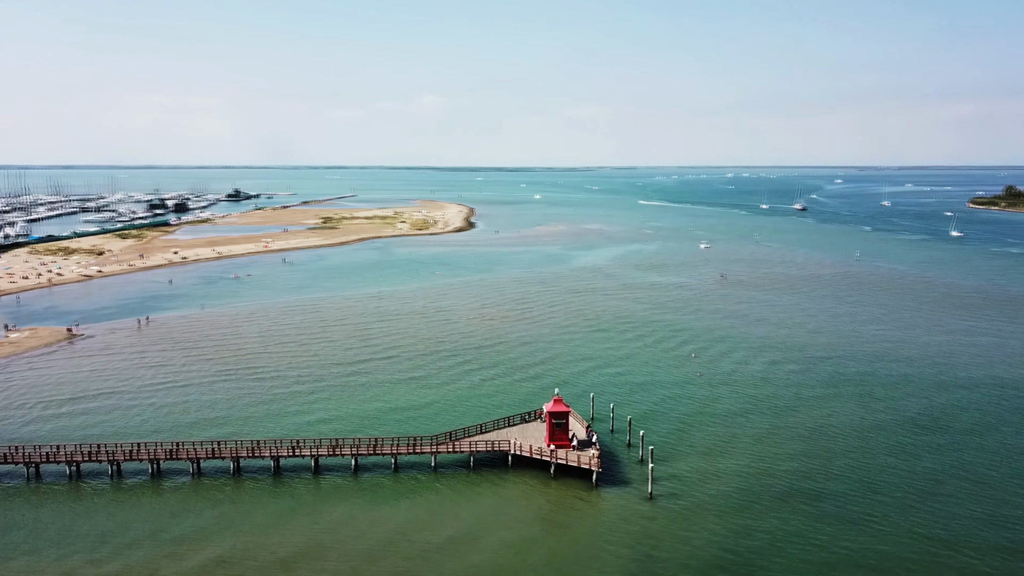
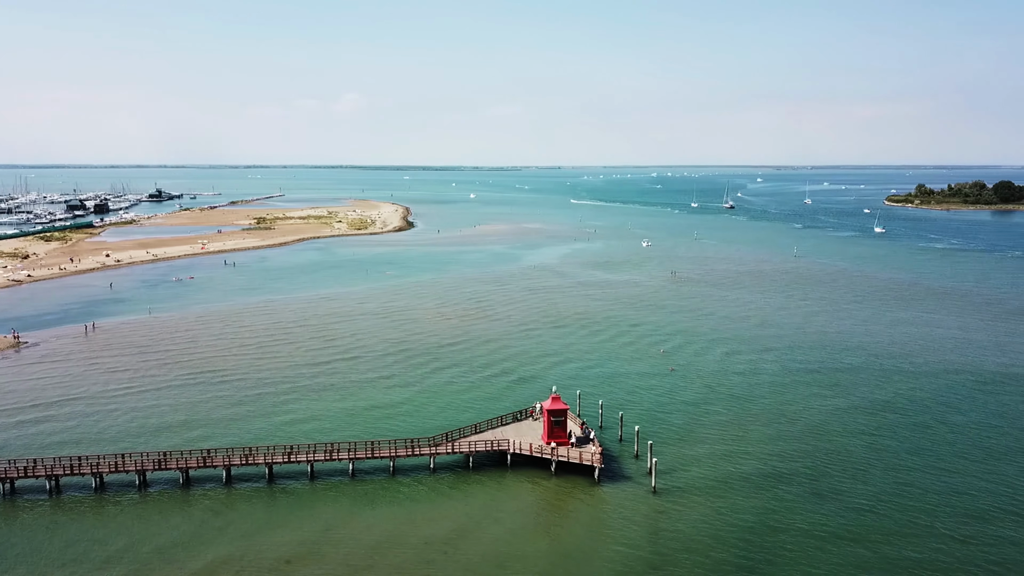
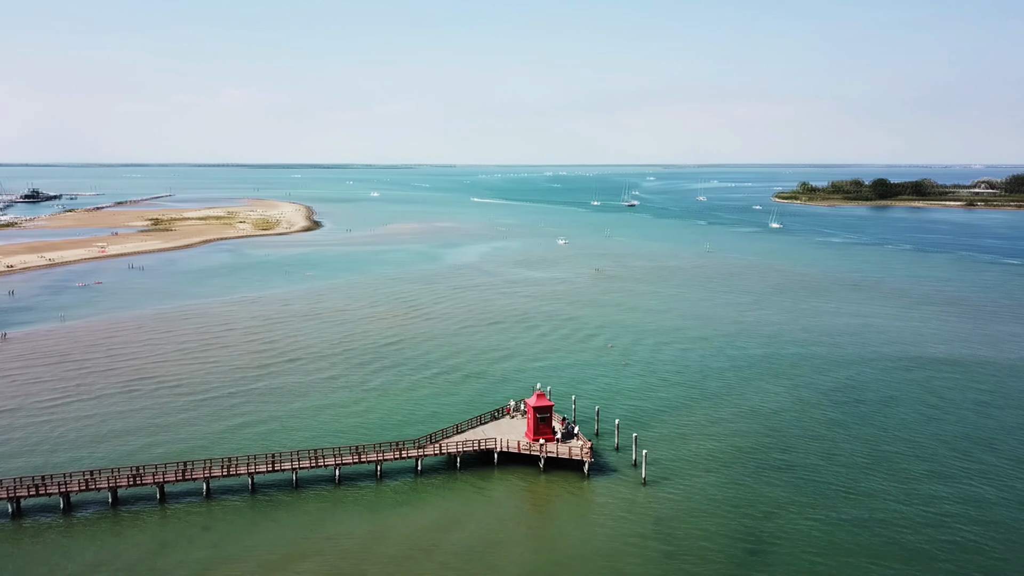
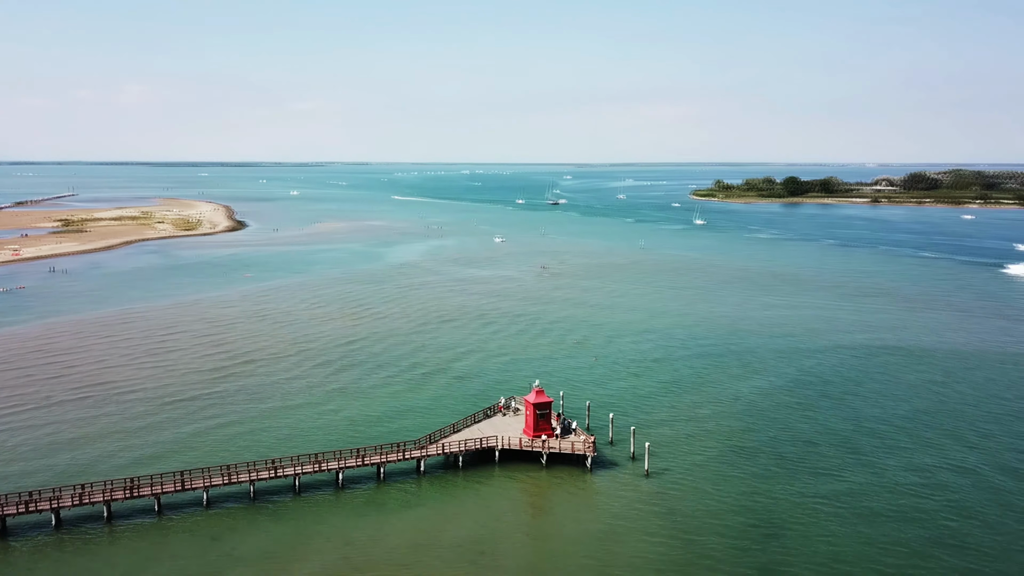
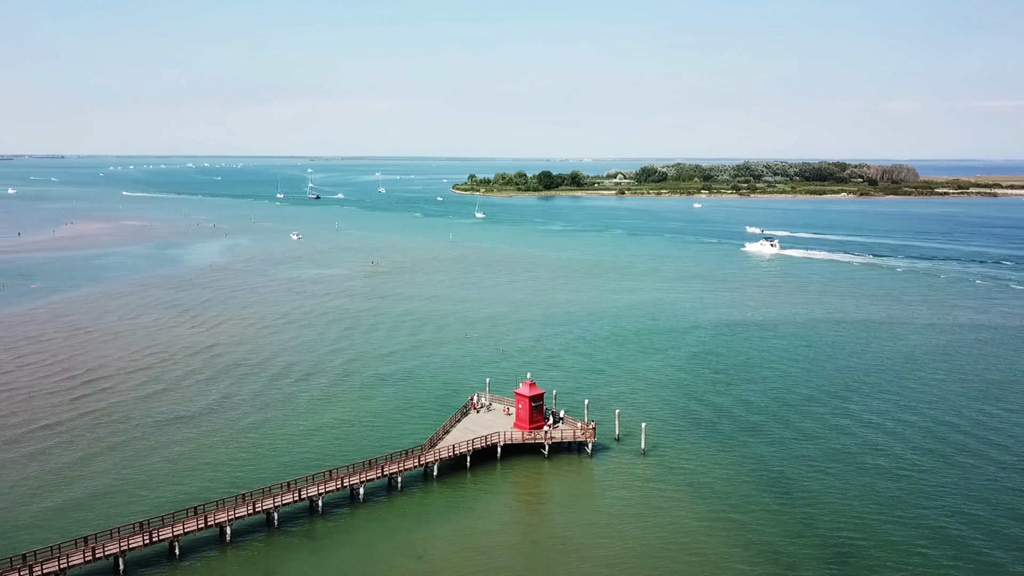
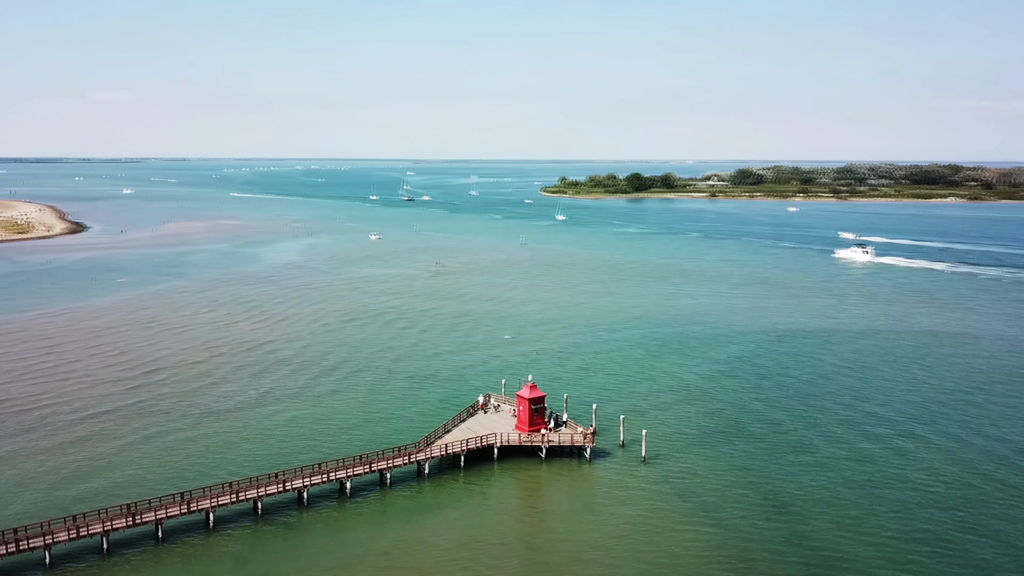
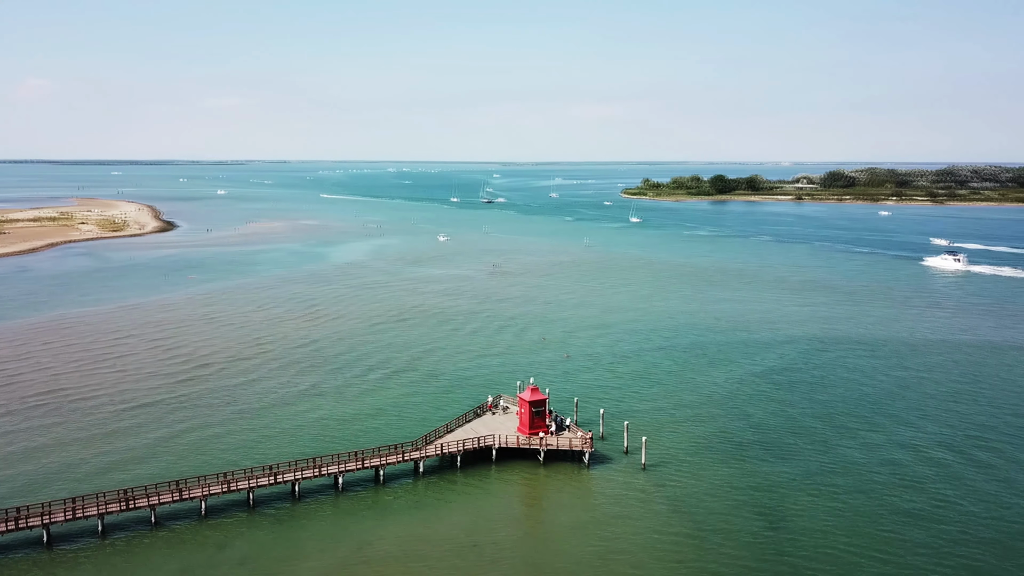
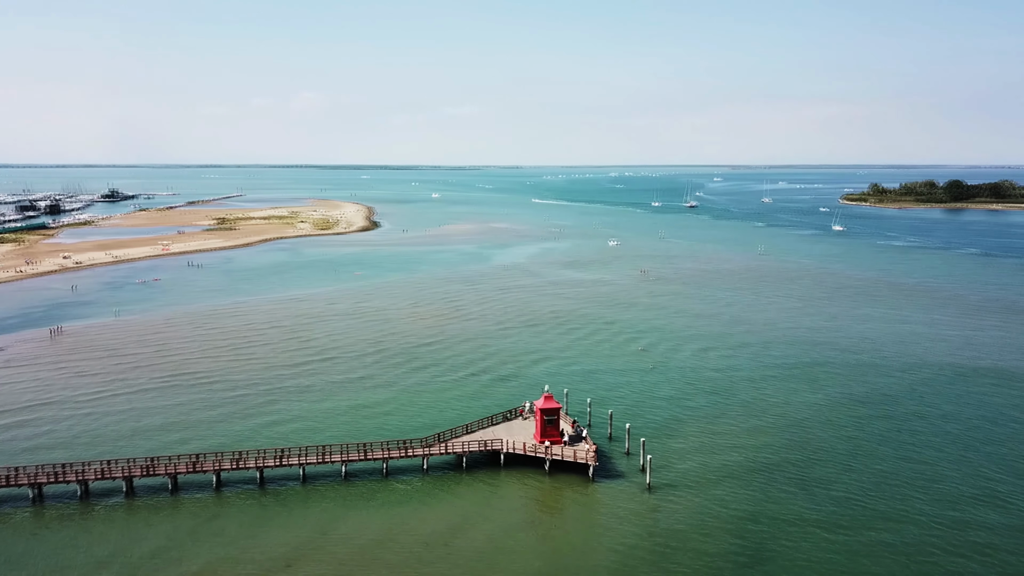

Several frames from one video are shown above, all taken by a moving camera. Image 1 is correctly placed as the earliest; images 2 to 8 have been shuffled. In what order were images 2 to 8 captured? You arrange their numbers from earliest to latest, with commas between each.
2, 8, 3, 4, 7, 6, 5
